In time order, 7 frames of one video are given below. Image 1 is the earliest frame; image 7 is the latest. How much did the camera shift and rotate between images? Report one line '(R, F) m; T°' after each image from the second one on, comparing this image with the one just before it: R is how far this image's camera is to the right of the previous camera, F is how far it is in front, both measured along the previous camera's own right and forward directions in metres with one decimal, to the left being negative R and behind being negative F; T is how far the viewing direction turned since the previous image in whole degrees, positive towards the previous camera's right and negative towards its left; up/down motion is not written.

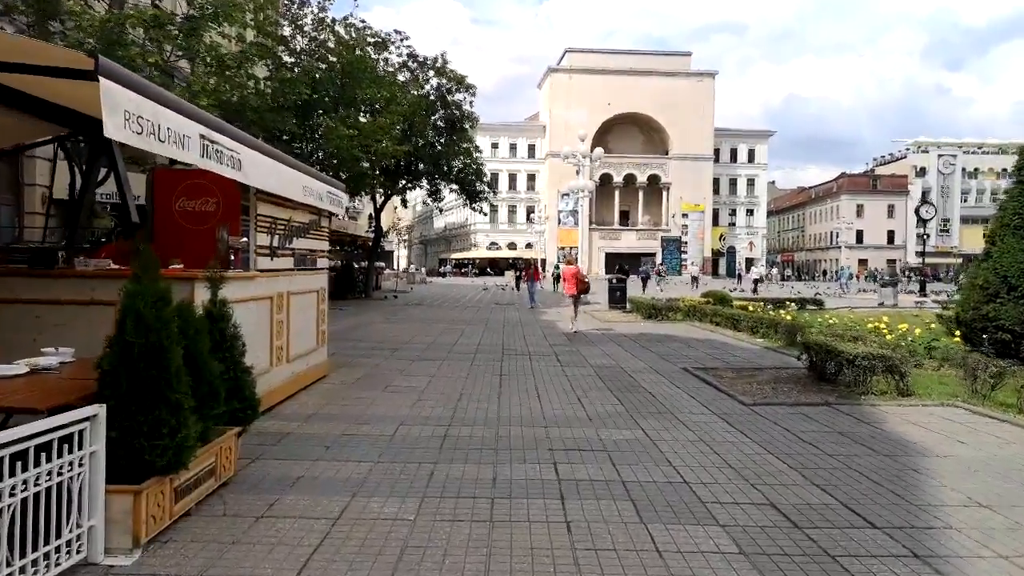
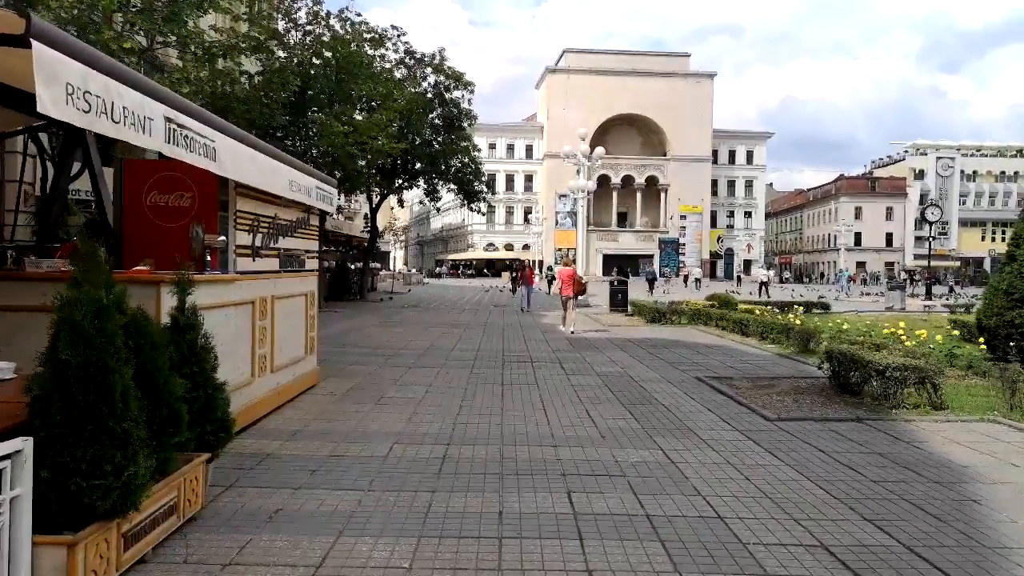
(-0.1, +0.7) m; 0°
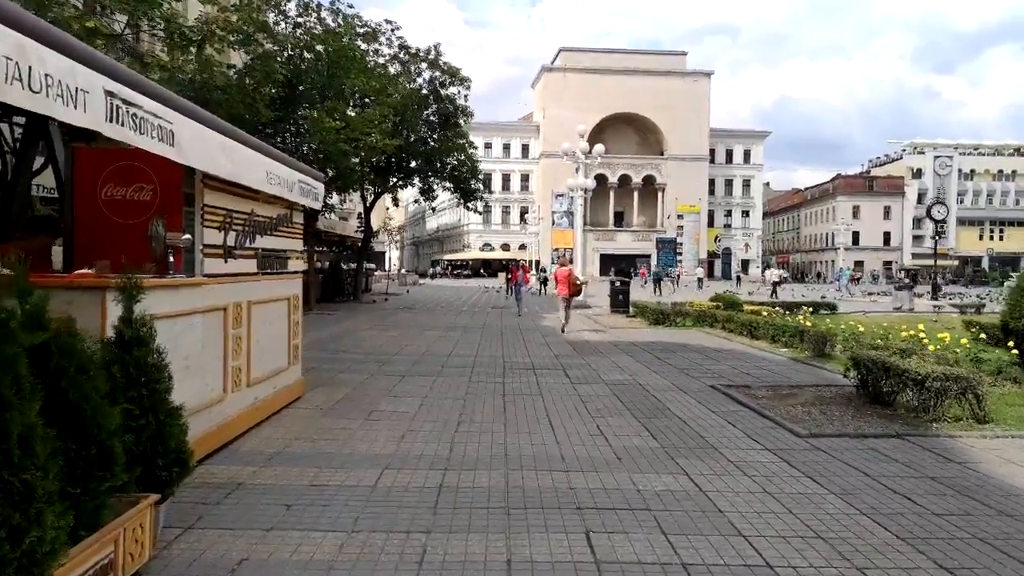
(-0.1, +0.8) m; 0°
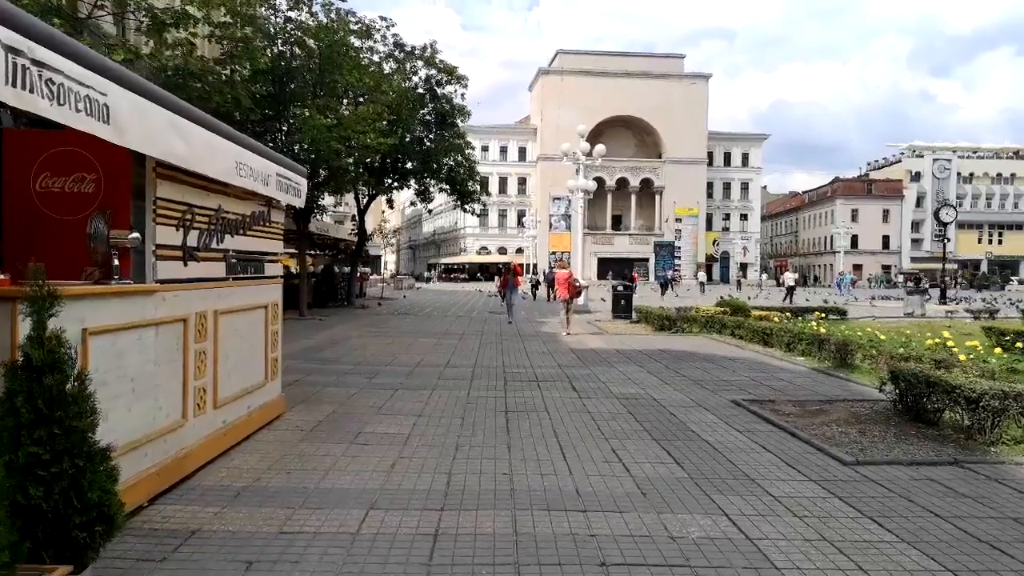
(-0.1, +0.9) m; 0°
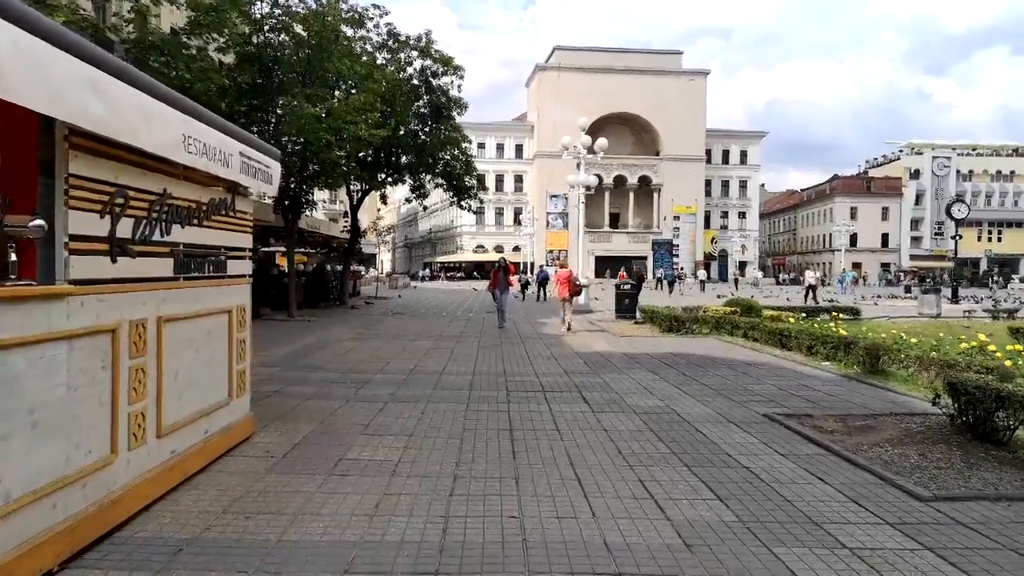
(-0.1, +1.0) m; 0°
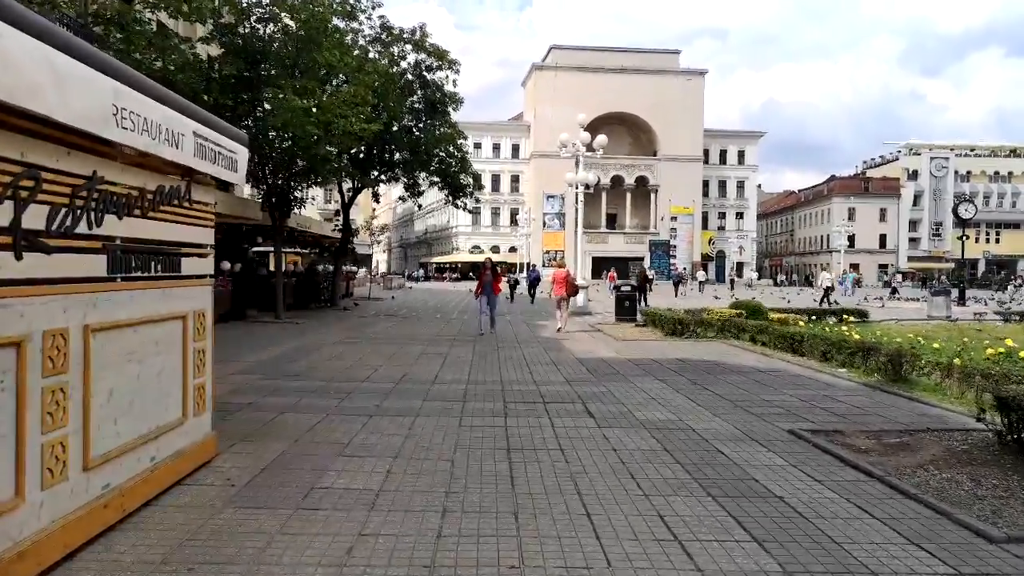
(0.0, +0.8) m; 0°
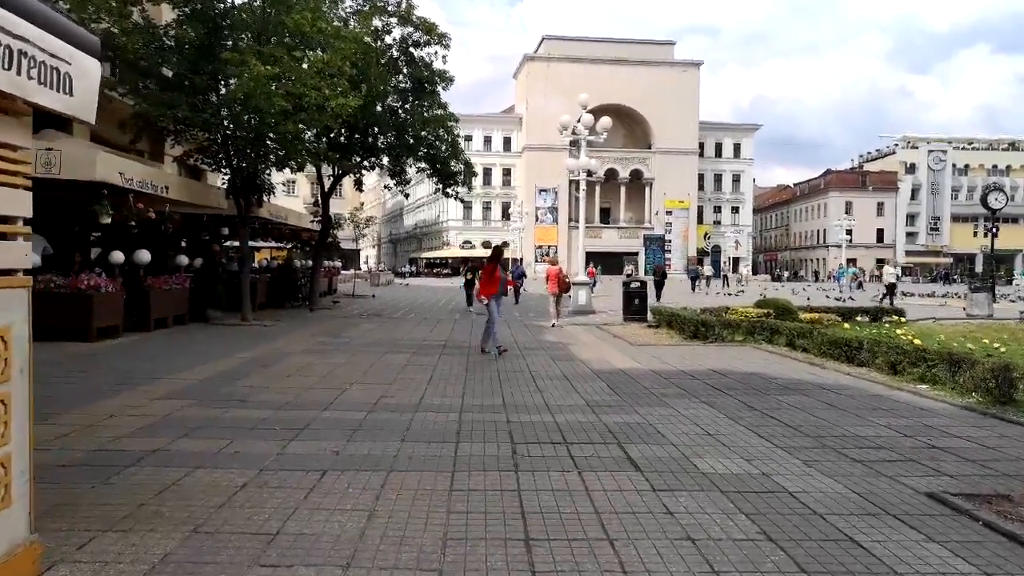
(-0.1, +2.3) m; +1°
